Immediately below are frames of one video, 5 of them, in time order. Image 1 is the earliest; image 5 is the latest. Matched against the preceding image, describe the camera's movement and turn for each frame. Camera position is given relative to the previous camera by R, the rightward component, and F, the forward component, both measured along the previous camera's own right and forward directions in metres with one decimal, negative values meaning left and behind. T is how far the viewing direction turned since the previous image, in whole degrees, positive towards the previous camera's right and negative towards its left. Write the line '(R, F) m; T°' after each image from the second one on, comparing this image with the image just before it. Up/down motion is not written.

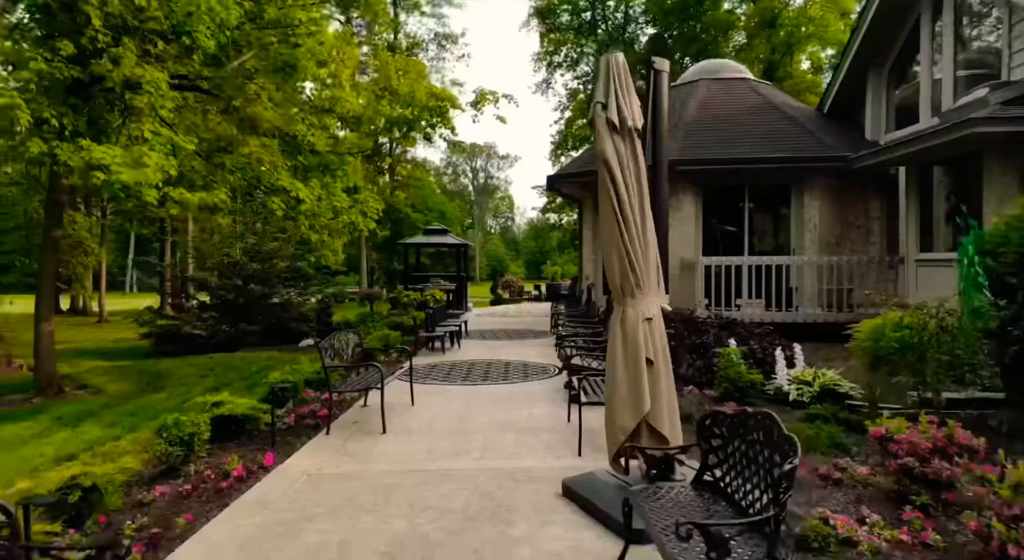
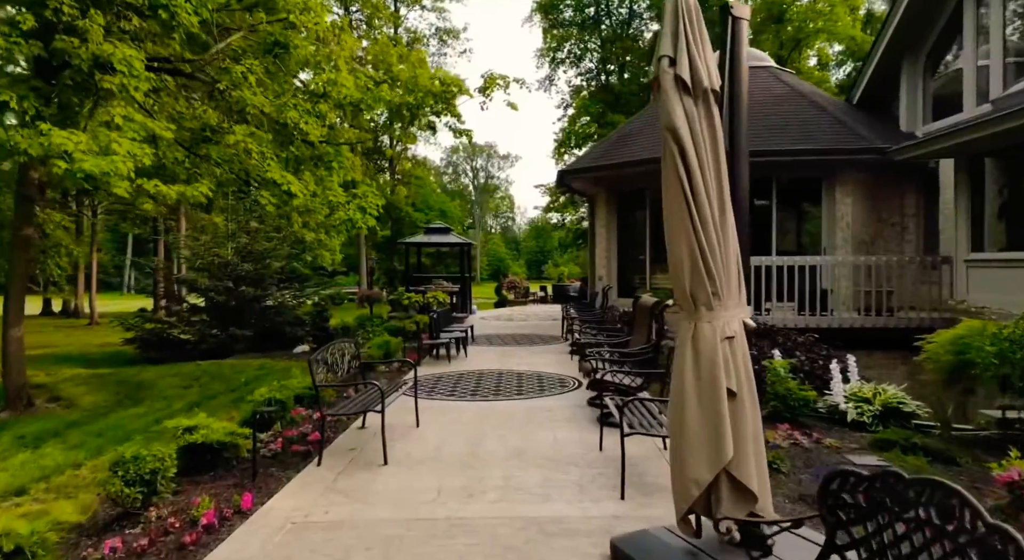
(-0.2, +0.9) m; 0°
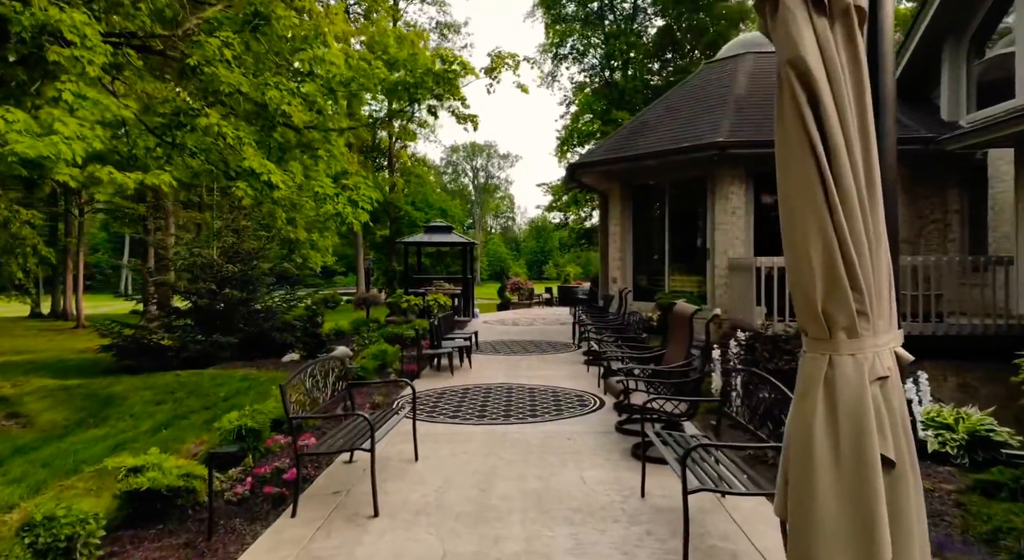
(-0.1, +1.0) m; 0°
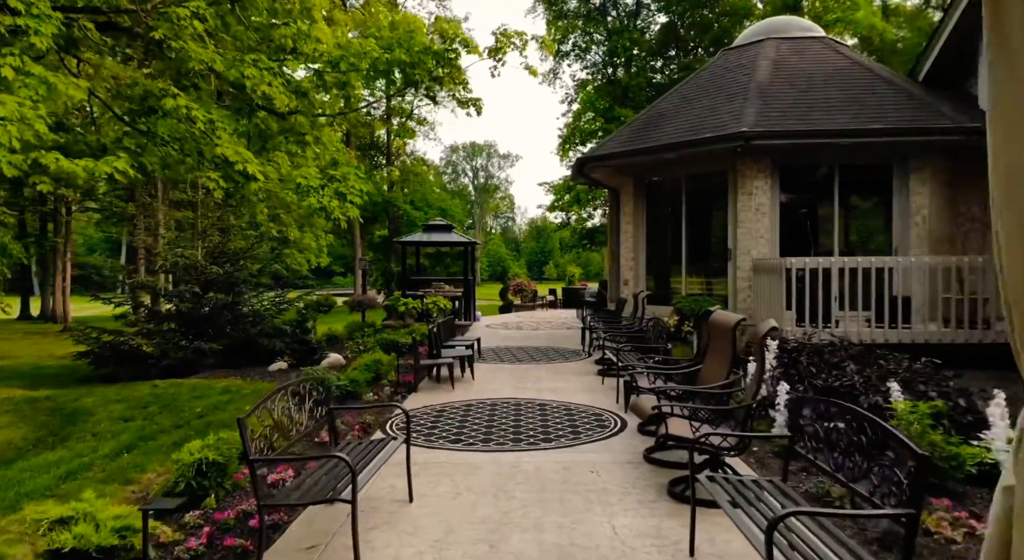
(-0.1, +0.8) m; 0°
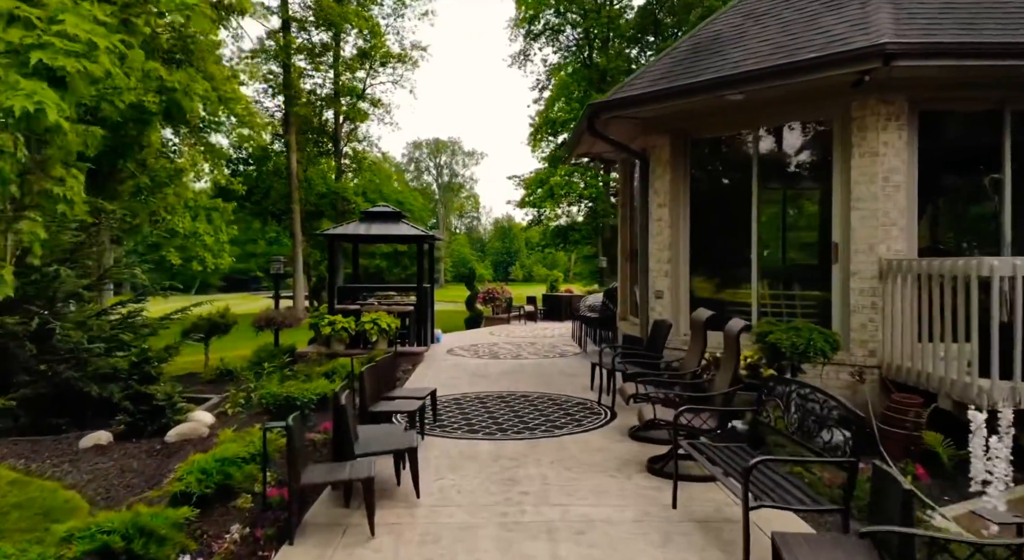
(-0.1, +3.8) m; +3°
